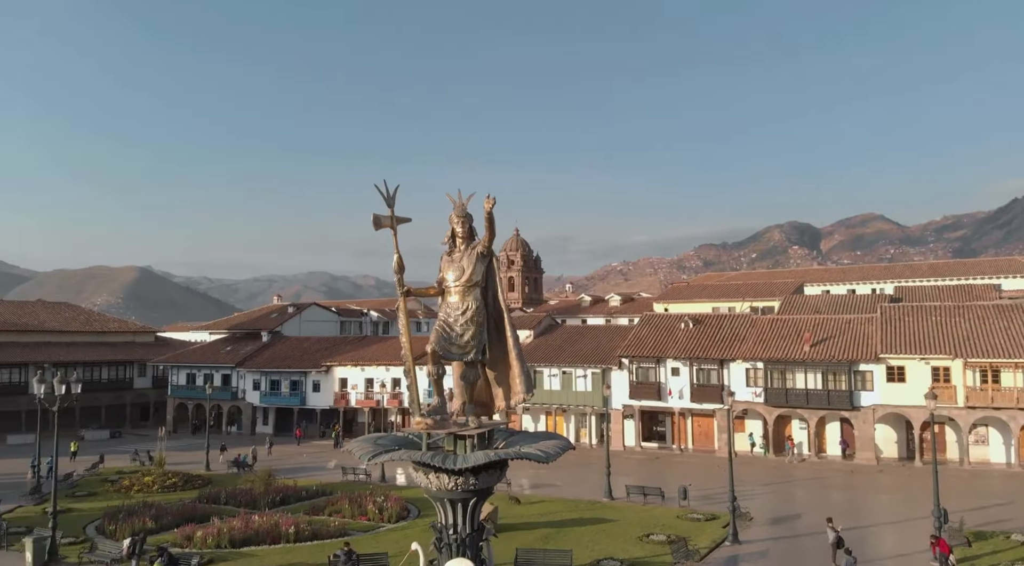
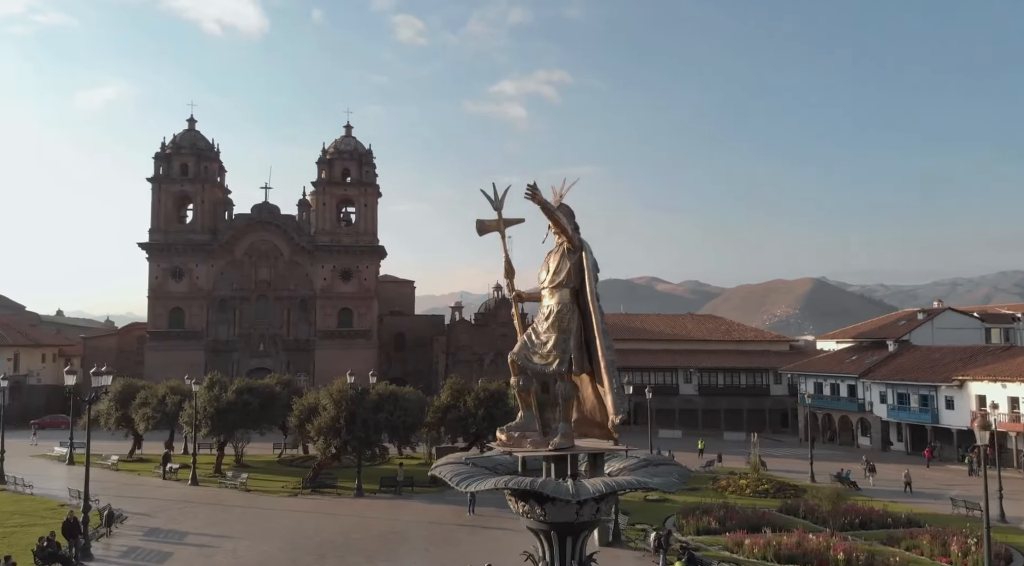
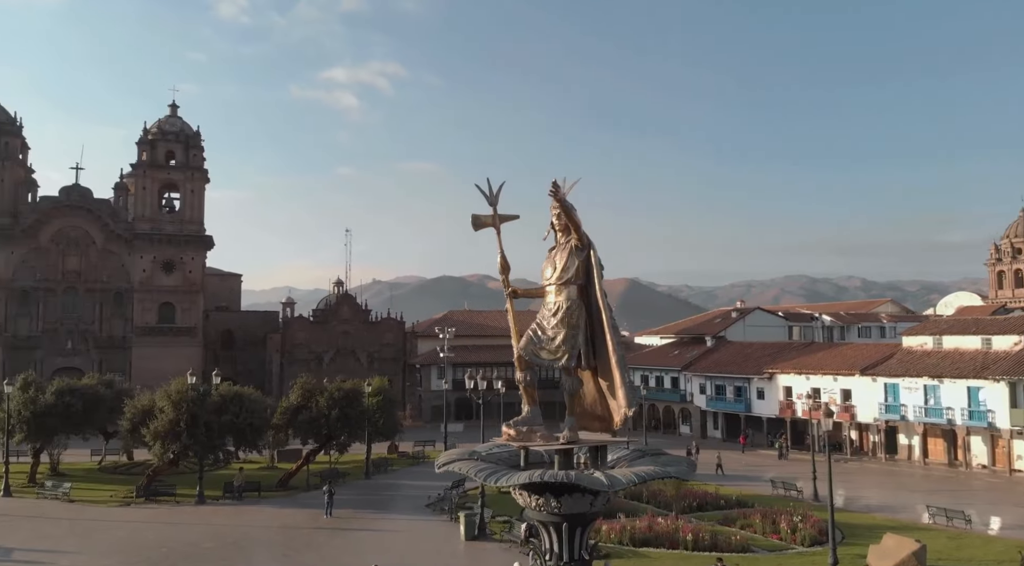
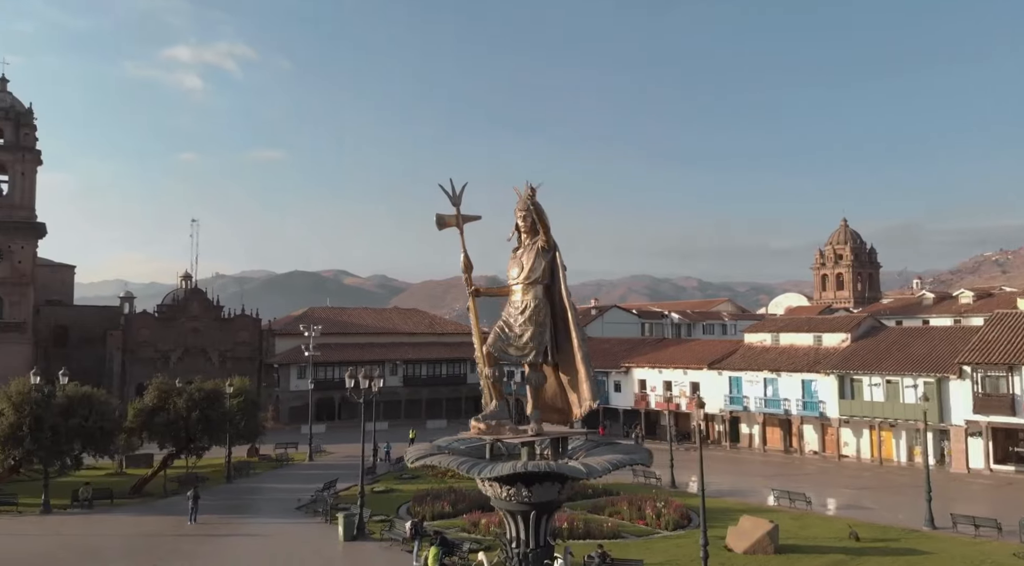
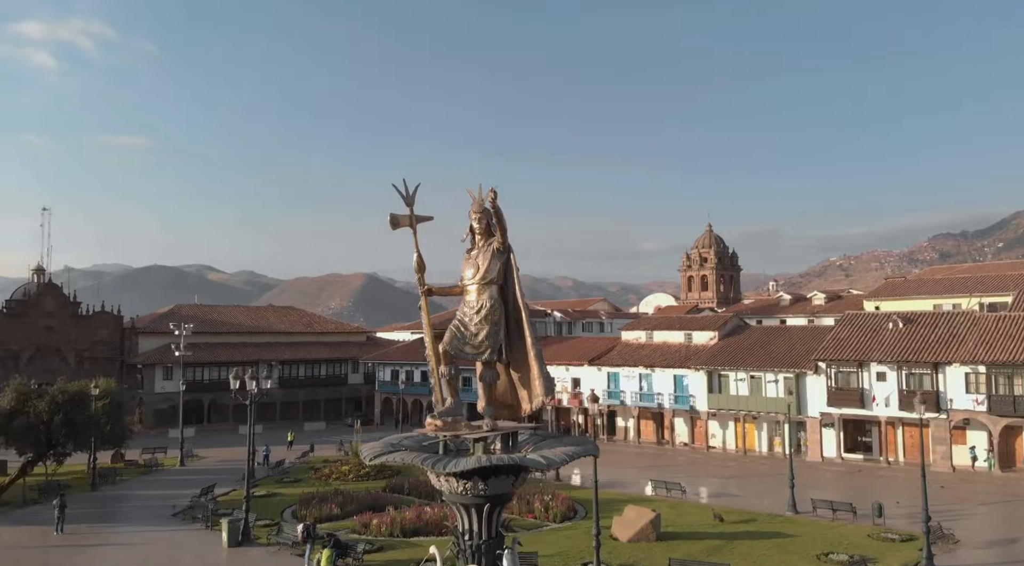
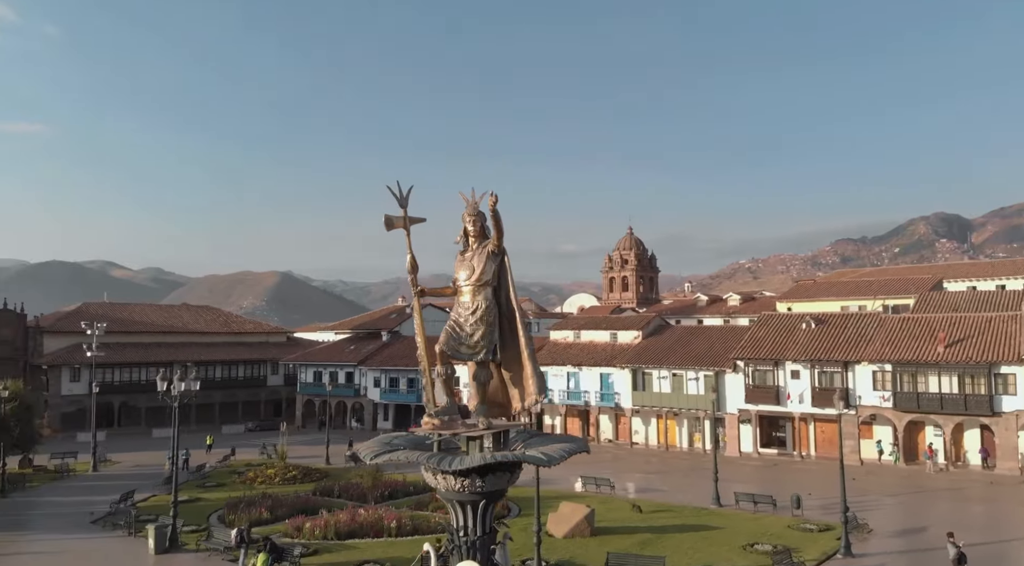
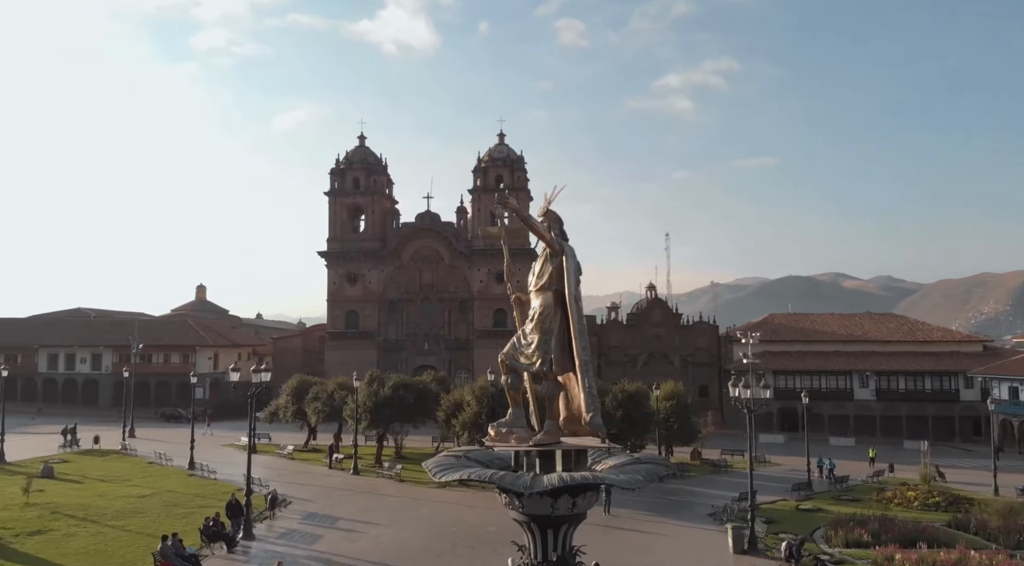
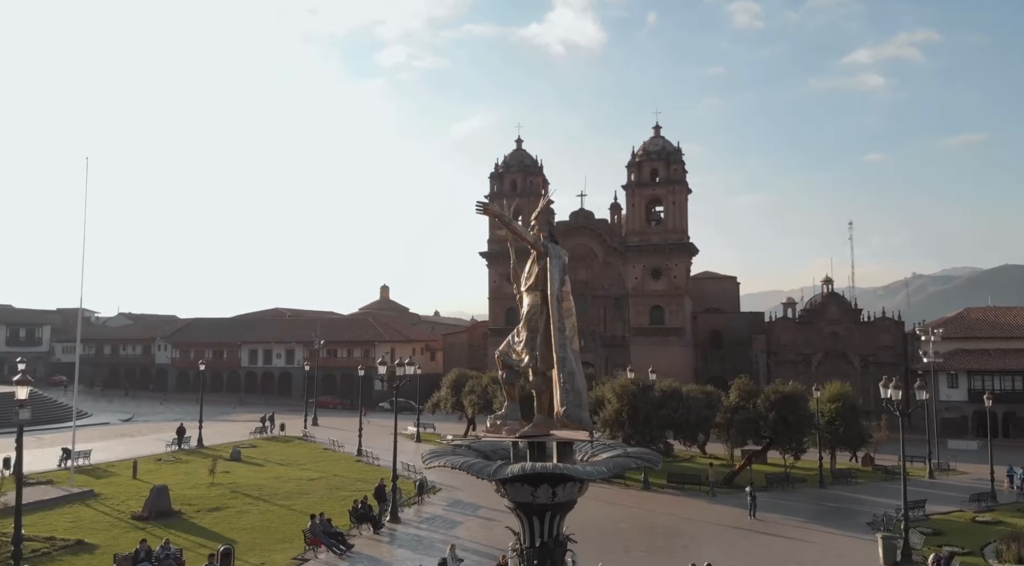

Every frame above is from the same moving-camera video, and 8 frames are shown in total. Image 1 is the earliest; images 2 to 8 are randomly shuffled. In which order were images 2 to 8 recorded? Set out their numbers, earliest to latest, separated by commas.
6, 5, 4, 3, 2, 7, 8
